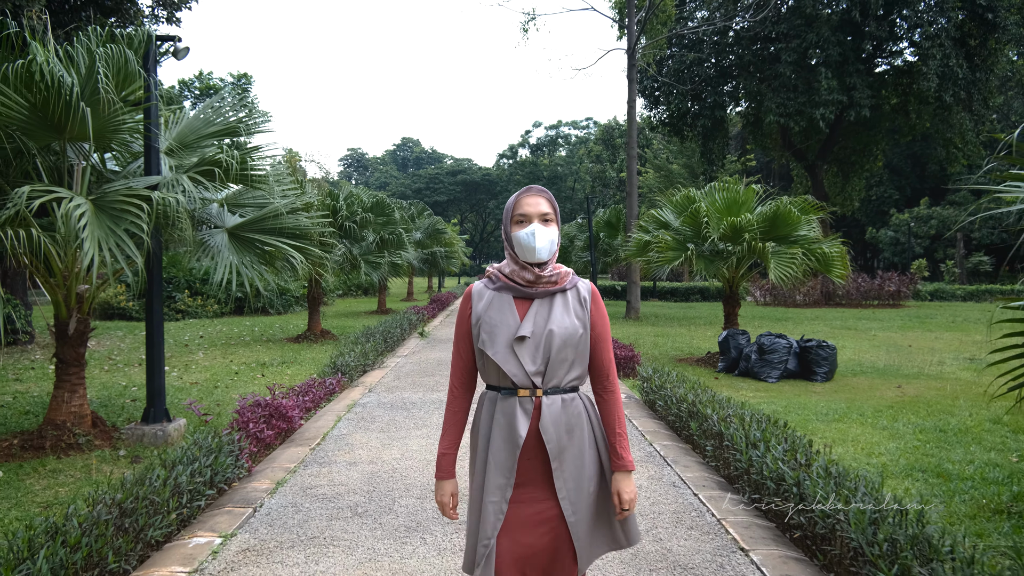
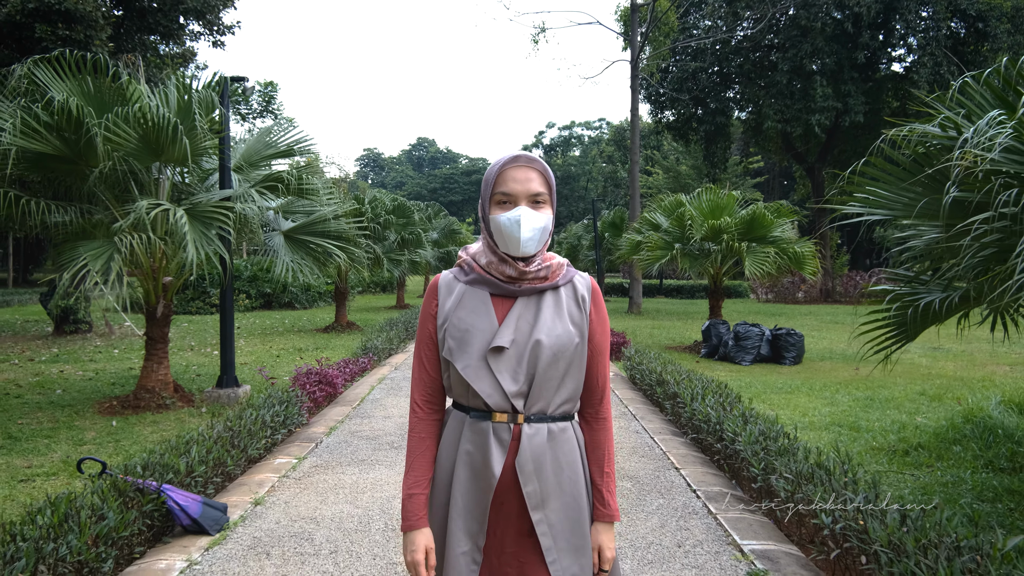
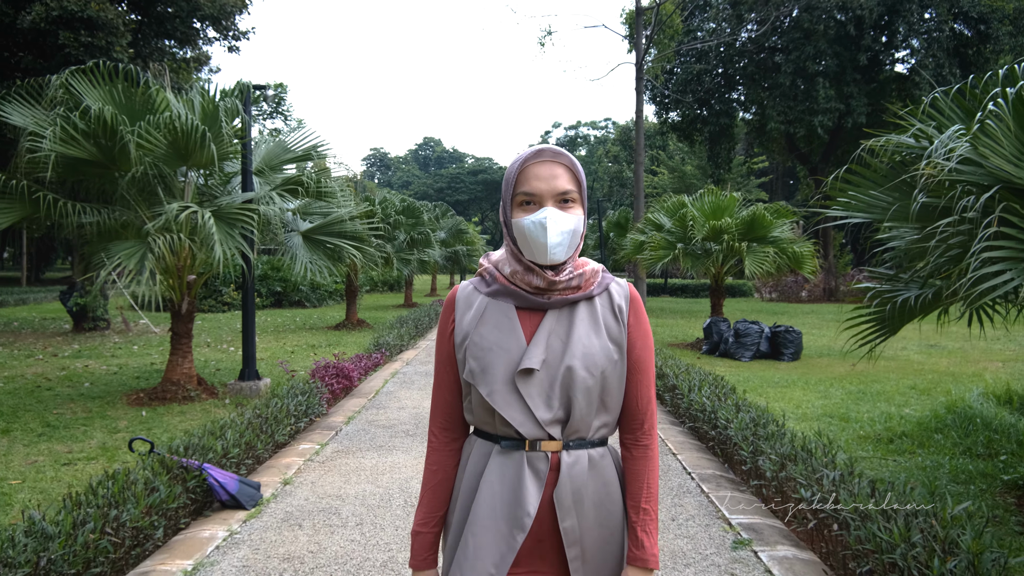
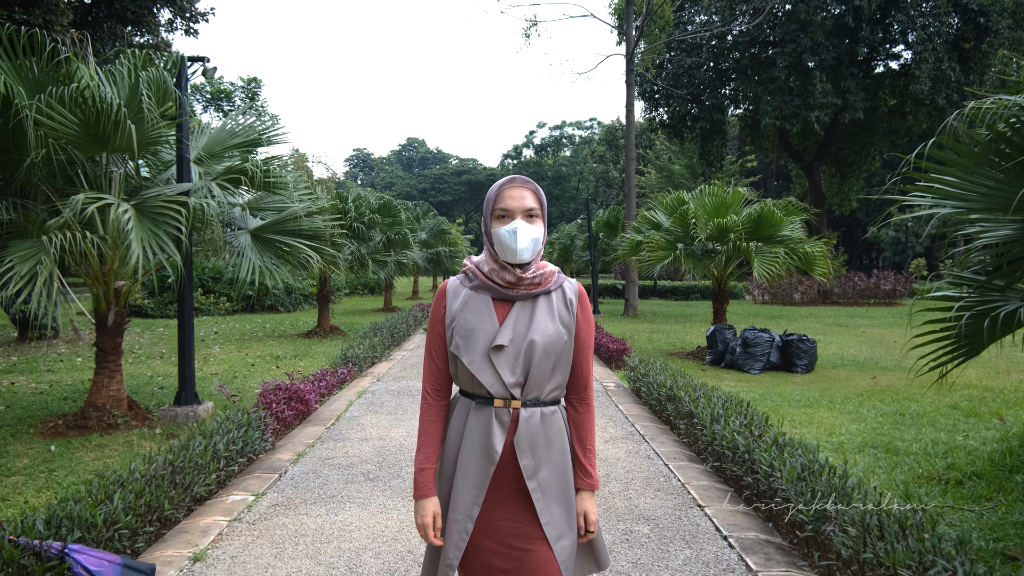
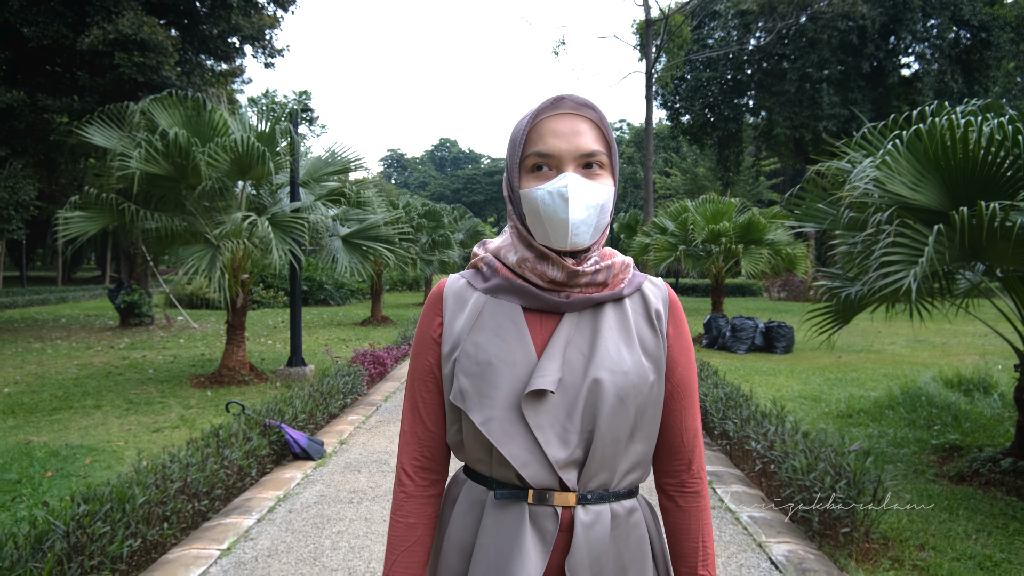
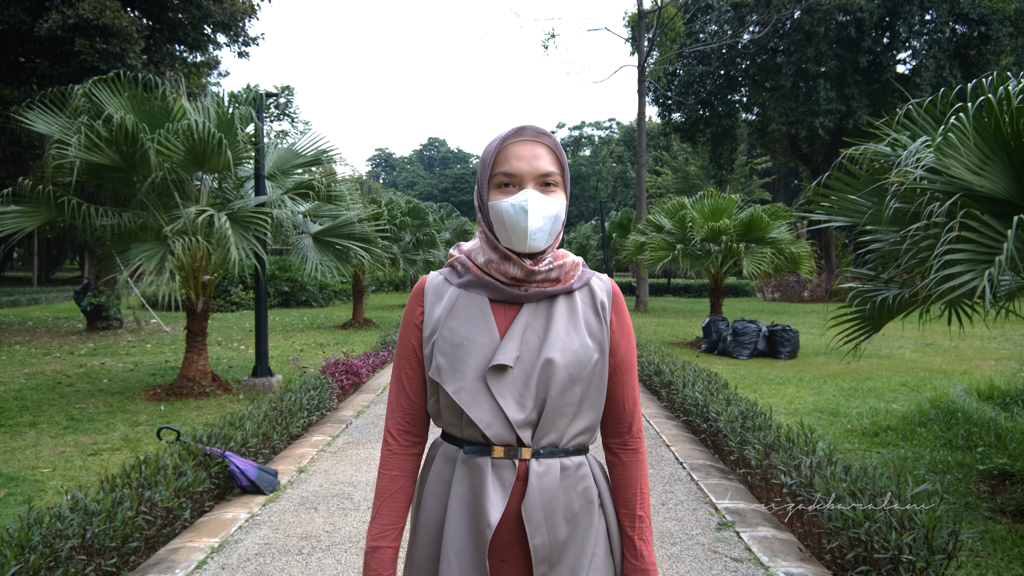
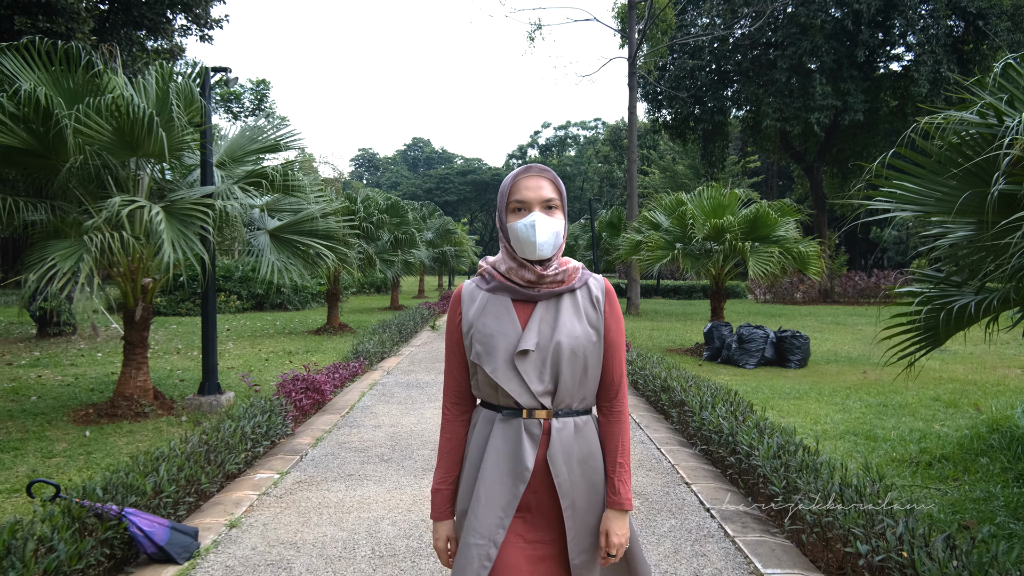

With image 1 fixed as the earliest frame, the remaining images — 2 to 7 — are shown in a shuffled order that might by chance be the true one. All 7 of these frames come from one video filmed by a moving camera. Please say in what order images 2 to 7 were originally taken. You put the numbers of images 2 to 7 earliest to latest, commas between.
4, 7, 2, 3, 6, 5
